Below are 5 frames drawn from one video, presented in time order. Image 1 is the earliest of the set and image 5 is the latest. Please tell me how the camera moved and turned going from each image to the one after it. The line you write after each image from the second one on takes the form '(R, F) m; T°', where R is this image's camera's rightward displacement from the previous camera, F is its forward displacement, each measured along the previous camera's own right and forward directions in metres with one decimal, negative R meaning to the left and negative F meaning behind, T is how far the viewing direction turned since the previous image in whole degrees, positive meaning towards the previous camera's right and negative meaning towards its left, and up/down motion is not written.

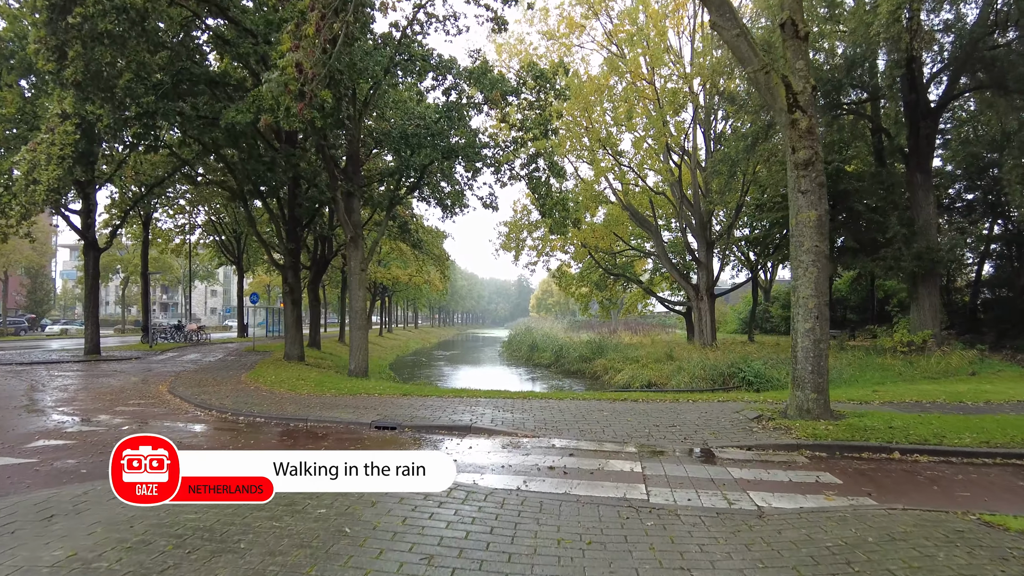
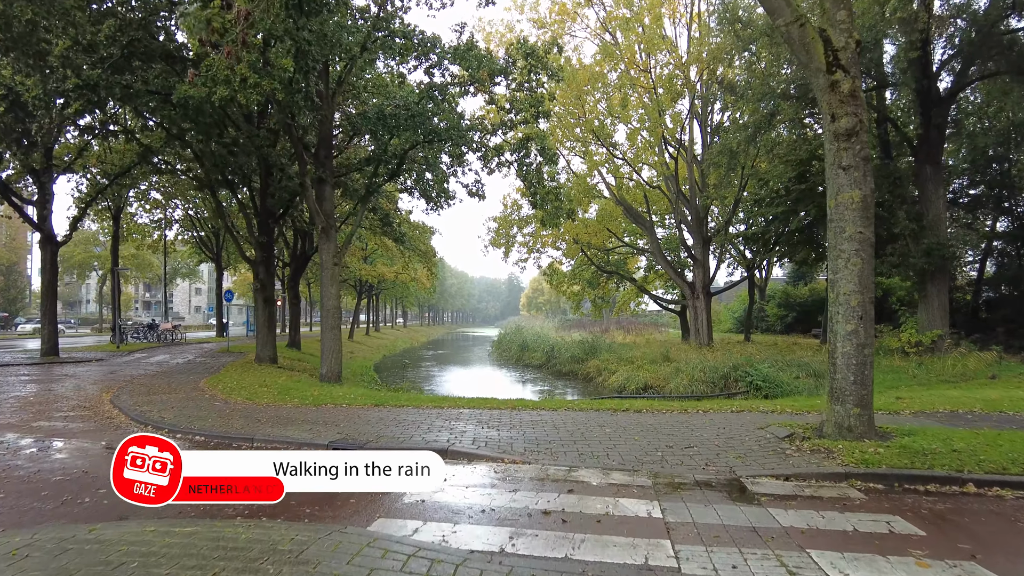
(+0.1, +1.1) m; +1°
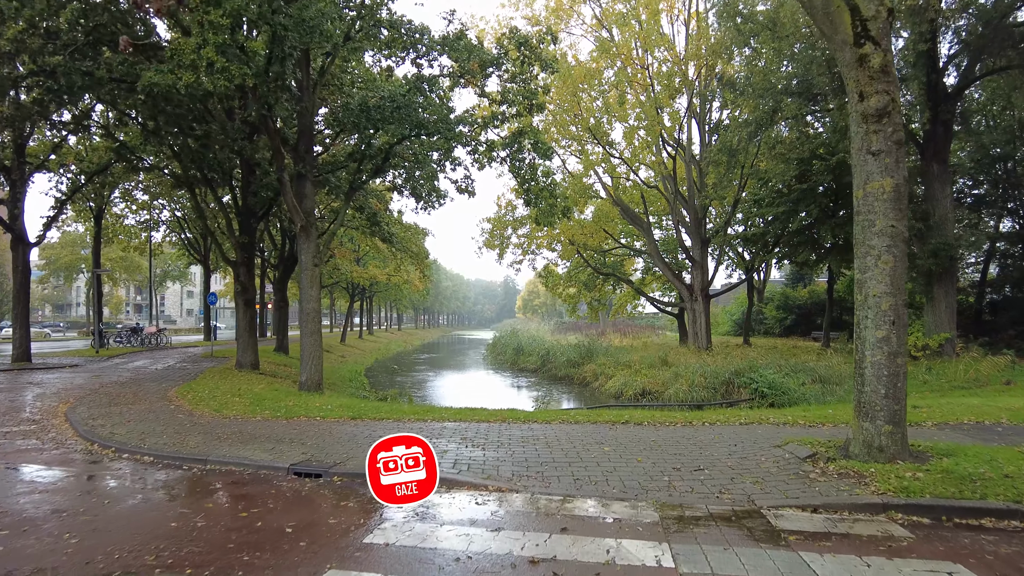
(+0.1, +0.7) m; 0°
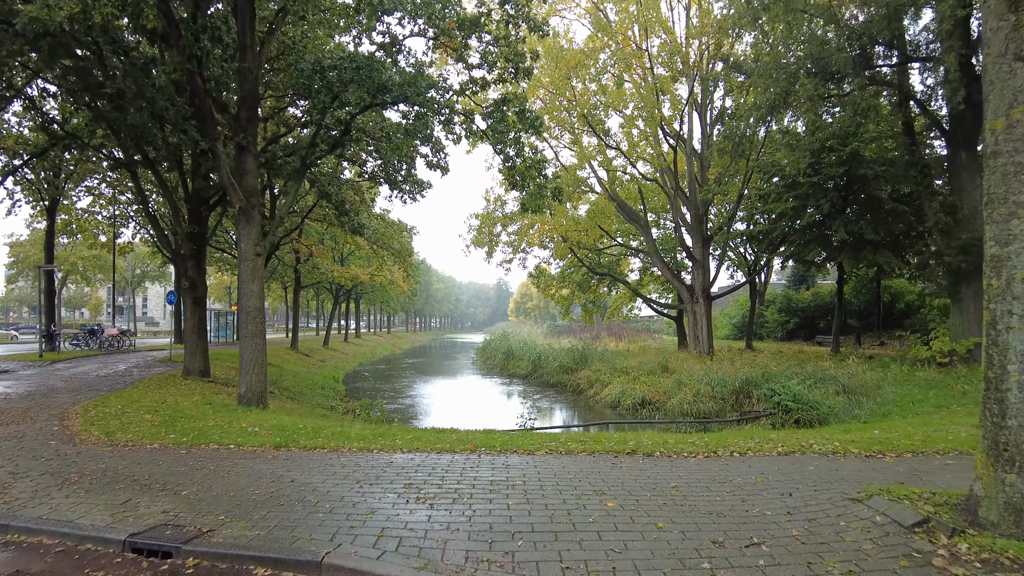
(+0.2, +1.7) m; +1°
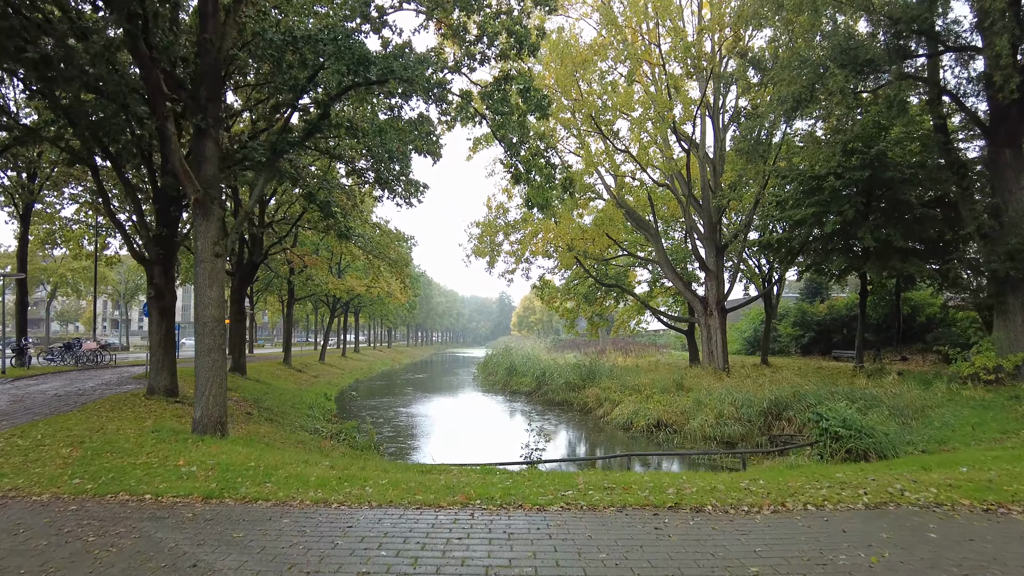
(0.0, +1.4) m; 0°
